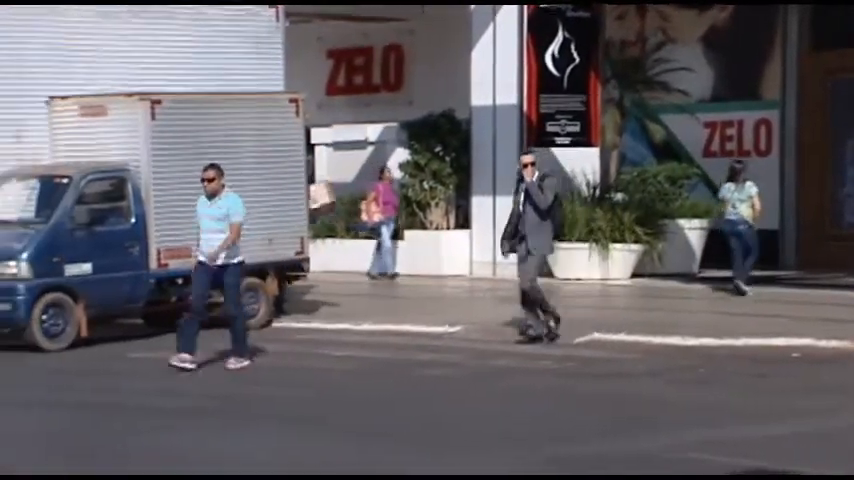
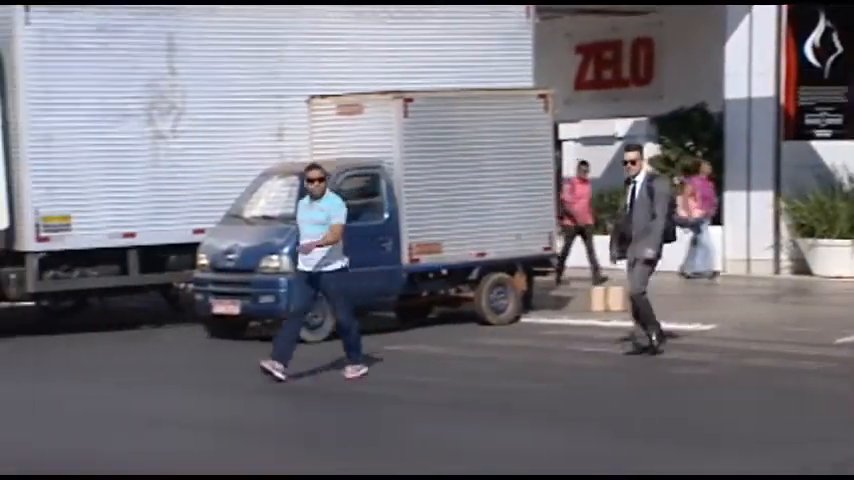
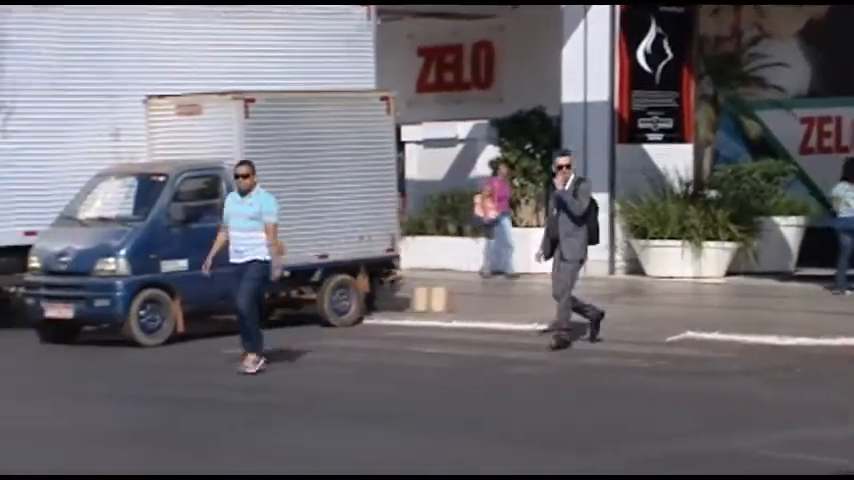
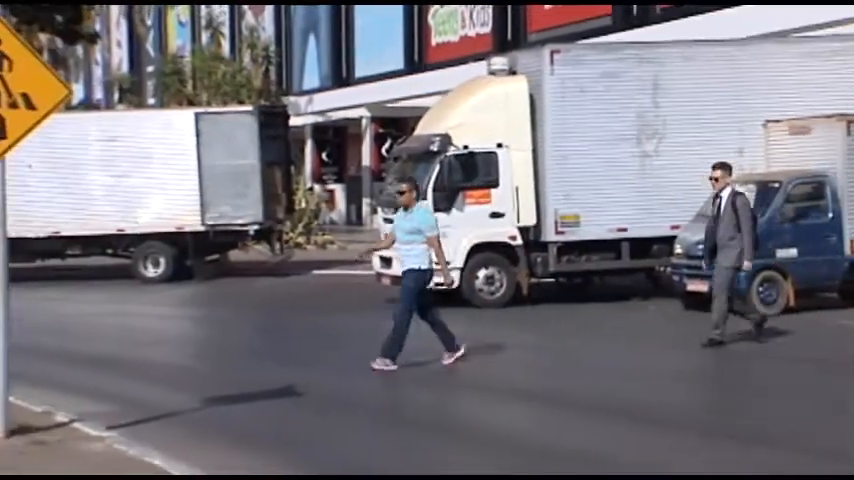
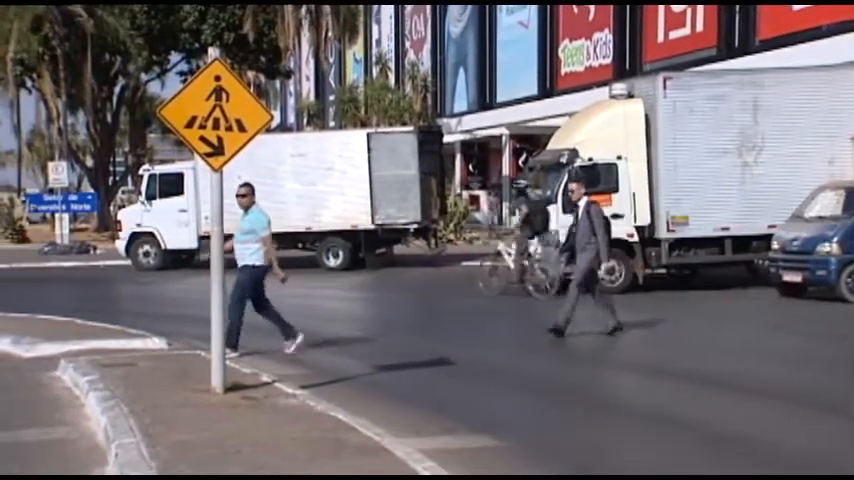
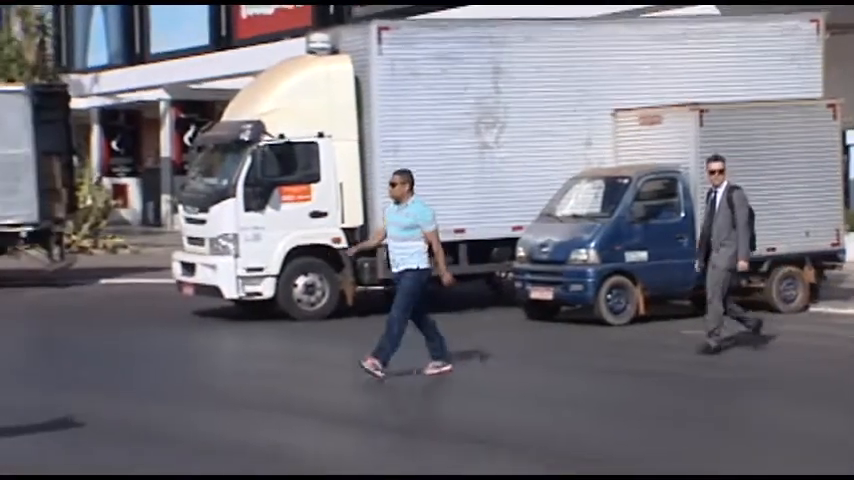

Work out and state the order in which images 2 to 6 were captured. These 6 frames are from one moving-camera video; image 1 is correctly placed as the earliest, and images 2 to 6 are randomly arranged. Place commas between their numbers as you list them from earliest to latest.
3, 2, 6, 4, 5
